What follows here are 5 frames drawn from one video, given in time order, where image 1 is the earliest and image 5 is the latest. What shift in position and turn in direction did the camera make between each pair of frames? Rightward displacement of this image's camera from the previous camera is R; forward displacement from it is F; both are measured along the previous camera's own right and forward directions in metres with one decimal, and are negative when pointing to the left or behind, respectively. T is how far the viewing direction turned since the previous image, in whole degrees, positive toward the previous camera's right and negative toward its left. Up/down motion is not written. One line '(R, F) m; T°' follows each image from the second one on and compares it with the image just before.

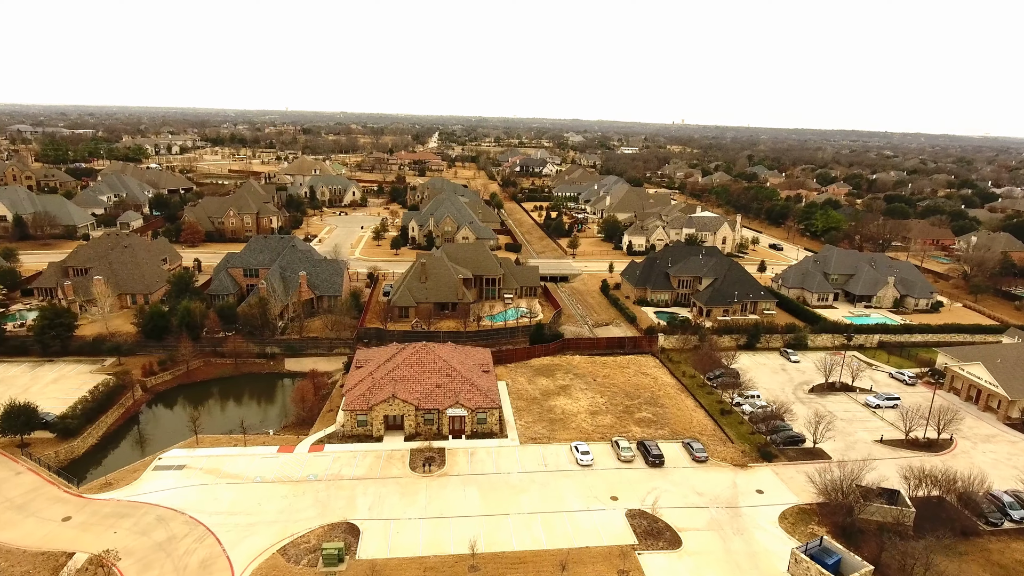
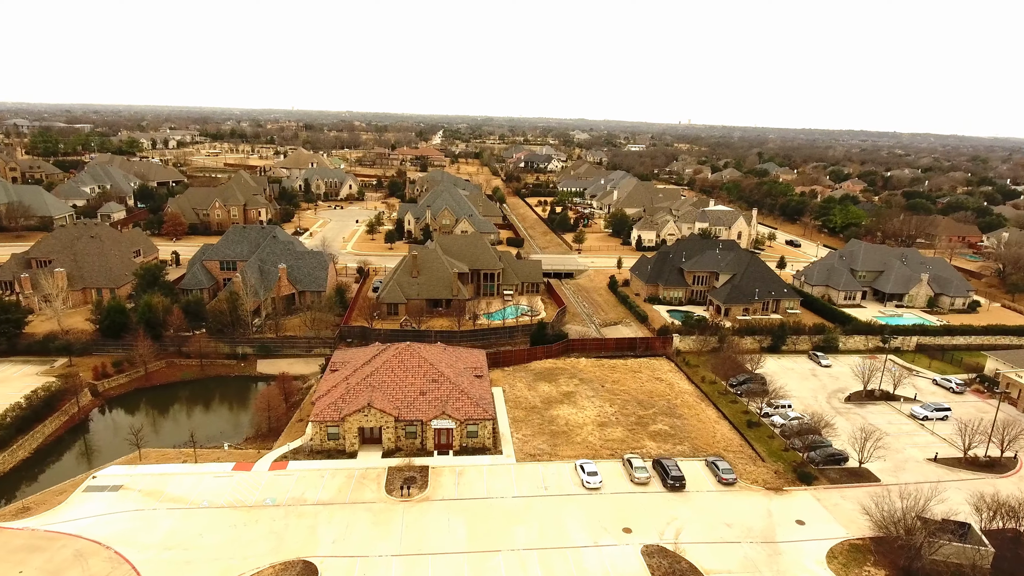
(+0.4, +4.8) m; 0°
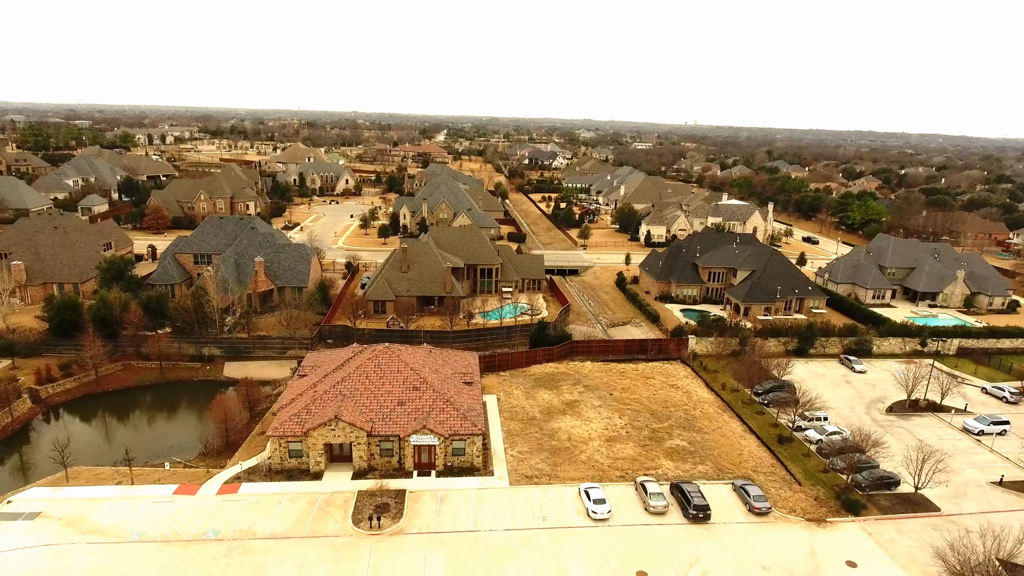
(+0.5, +4.4) m; 0°
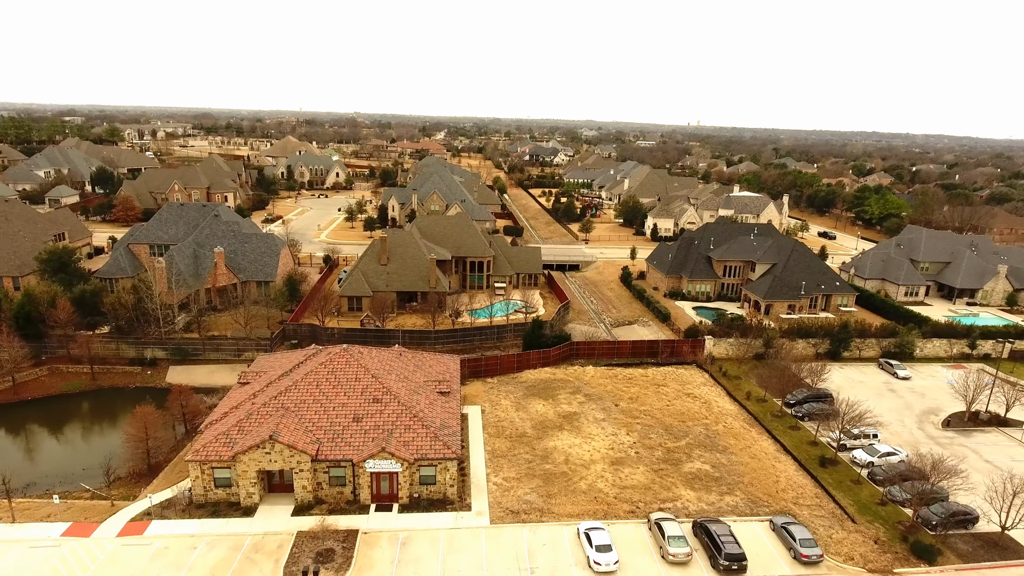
(+0.7, +5.2) m; 0°
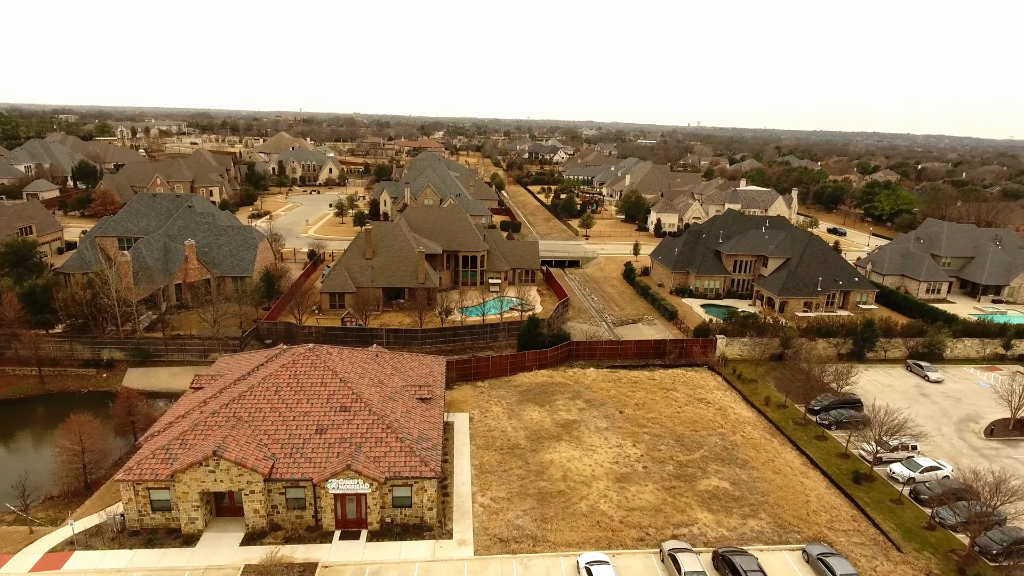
(+0.3, +3.0) m; 0°
